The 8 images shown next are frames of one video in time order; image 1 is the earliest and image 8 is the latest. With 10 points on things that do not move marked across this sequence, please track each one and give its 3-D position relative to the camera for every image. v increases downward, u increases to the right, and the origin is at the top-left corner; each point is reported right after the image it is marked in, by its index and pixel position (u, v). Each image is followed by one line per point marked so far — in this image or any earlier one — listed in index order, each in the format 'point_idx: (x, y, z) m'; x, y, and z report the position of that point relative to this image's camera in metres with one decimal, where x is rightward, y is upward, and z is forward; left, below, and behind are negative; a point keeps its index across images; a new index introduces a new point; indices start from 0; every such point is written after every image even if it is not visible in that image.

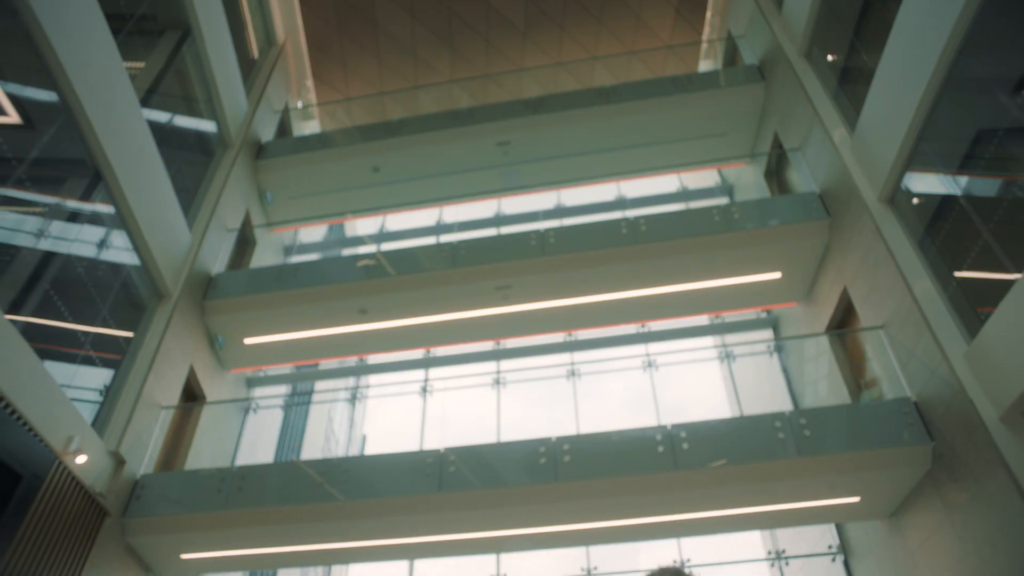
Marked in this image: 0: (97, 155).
0: (-4.1, +1.4, +6.7) m
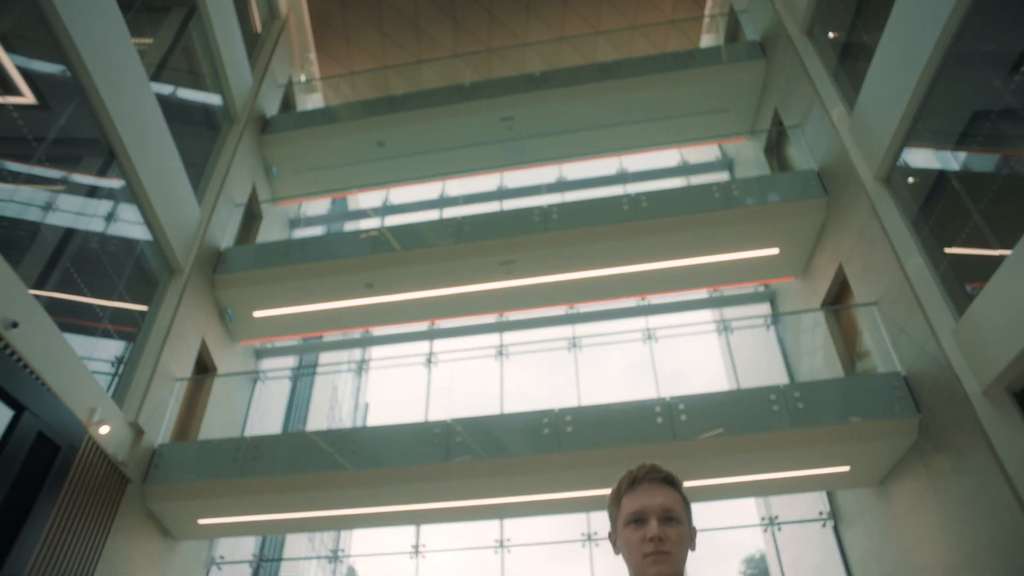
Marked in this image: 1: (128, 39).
0: (-4.1, +1.6, +6.9) m
1: (-4.1, +2.6, +7.2) m
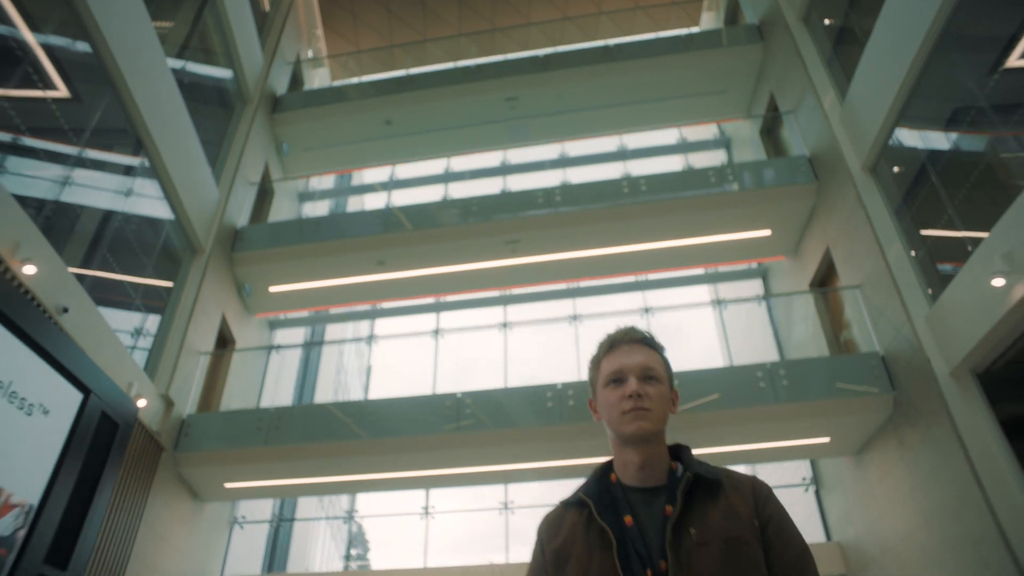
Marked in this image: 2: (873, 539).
0: (-4.0, +1.8, +7.2) m
1: (-4.0, +2.9, +7.5) m
2: (+3.7, -2.6, +7.0) m
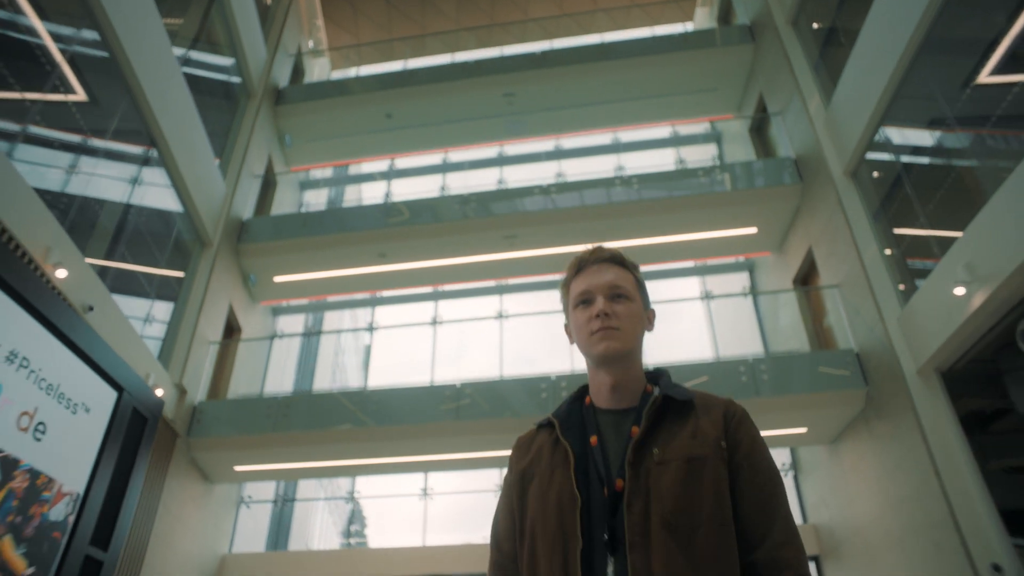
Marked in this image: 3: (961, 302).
0: (-4.0, +1.9, +7.4) m
1: (-4.0, +3.0, +7.7) m
2: (+3.7, -2.6, +7.5) m
3: (+3.6, -0.1, +5.3) m
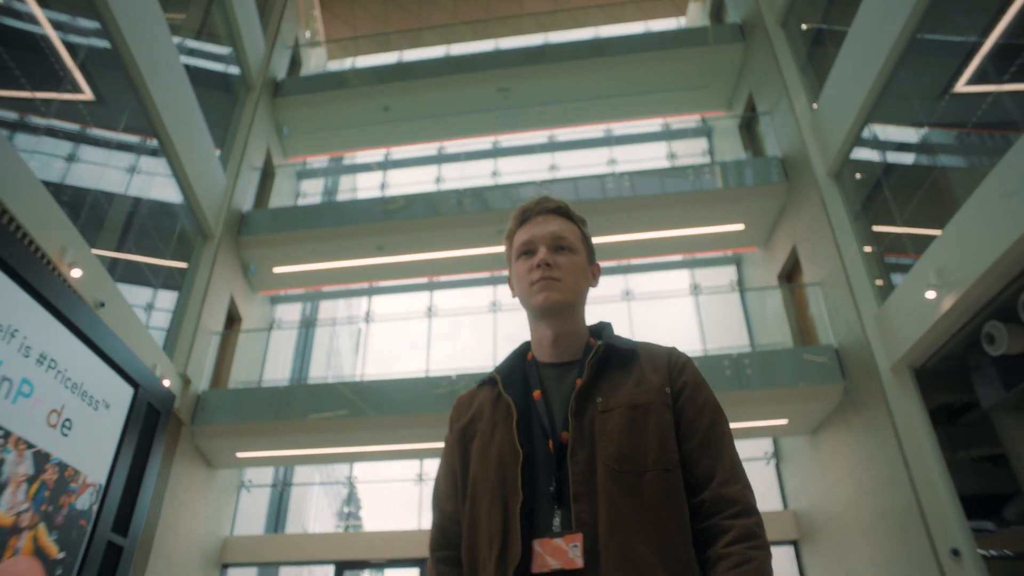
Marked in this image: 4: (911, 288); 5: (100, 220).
0: (-4.1, +2.0, +7.6) m
1: (-4.1, +3.0, +7.8) m
2: (+3.6, -2.6, +7.9) m
3: (+3.5, -0.2, +5.6) m
4: (+3.6, 0.0, +6.0) m
5: (-3.9, +0.6, +6.4) m
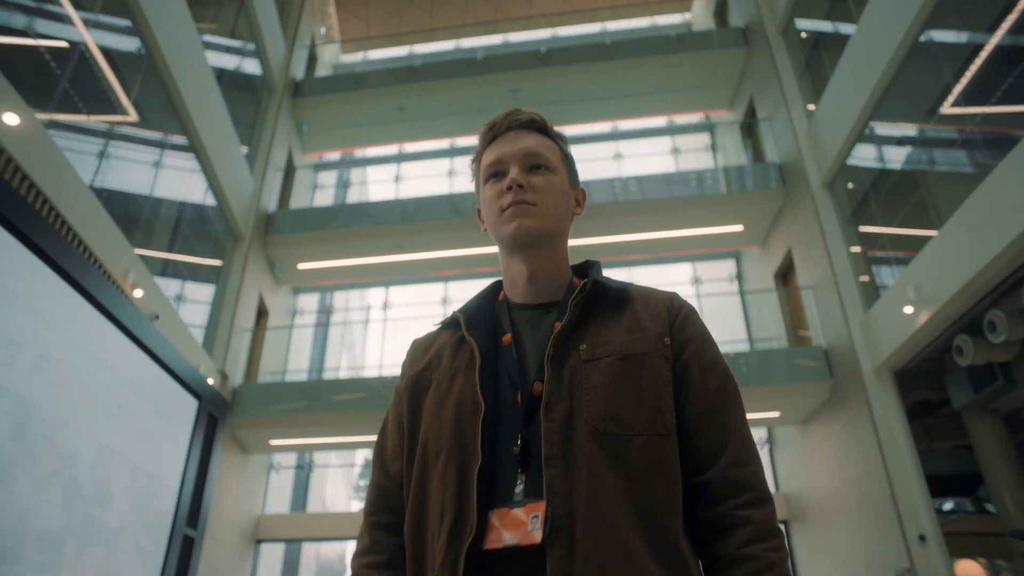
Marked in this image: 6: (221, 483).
0: (-3.9, +1.9, +8.1) m
1: (-3.9, +3.0, +8.3) m
2: (+3.8, -2.6, +8.5) m
3: (+3.7, -0.3, +6.2) m
4: (+3.7, -0.1, +6.5) m
5: (-3.8, +0.5, +6.9) m
6: (-3.8, -2.5, +8.6) m
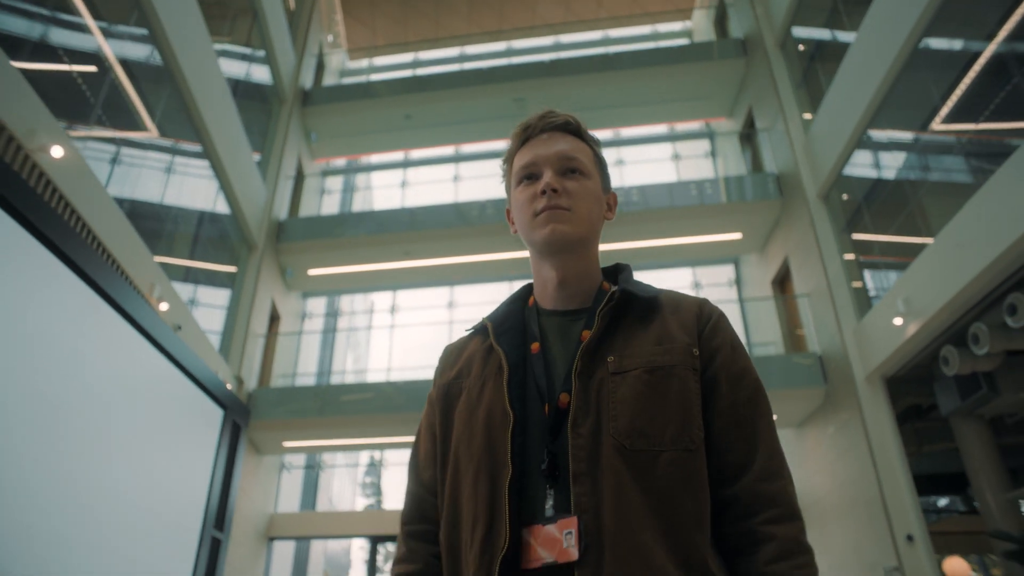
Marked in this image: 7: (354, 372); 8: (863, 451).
0: (-3.9, +1.8, +8.4) m
1: (-3.8, +2.9, +8.6) m
2: (+3.9, -2.7, +8.8) m
3: (+3.7, -0.4, +6.5) m
4: (+3.8, -0.2, +6.8) m
5: (-3.7, +0.4, +7.2) m
6: (-3.7, -2.6, +8.9) m
7: (-2.2, -1.2, +9.5) m
8: (+3.8, -1.7, +7.2) m
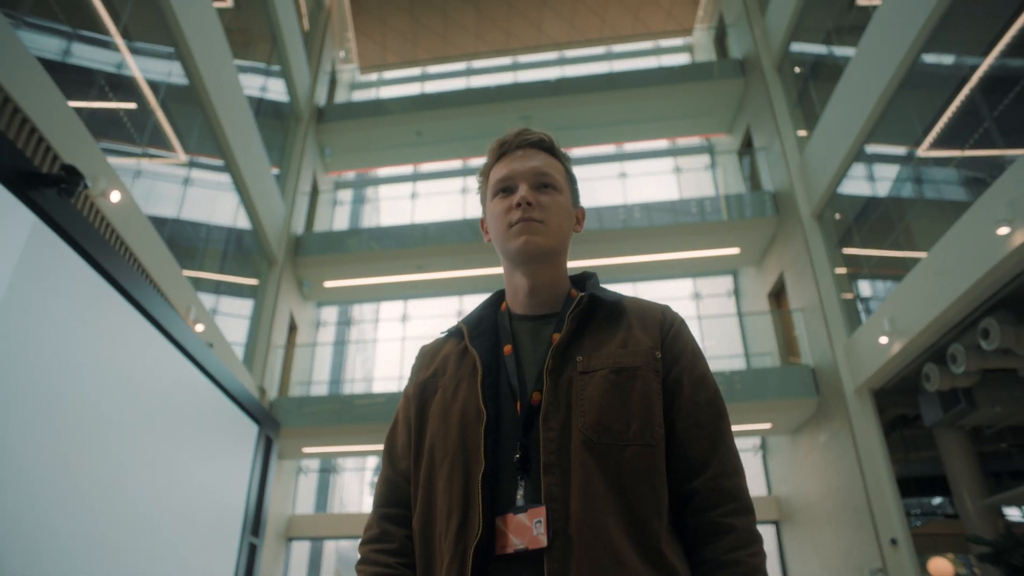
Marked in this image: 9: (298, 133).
0: (-3.7, +1.6, +8.8) m
1: (-3.7, +2.7, +9.0) m
2: (+4.0, -2.9, +9.3) m
3: (+3.9, -0.6, +6.9) m
4: (+3.9, -0.4, +7.3) m
5: (-3.6, +0.2, +7.7) m
6: (-3.6, -2.8, +9.4) m
7: (-2.1, -1.4, +9.9) m
8: (+3.9, -1.9, +7.6) m
9: (-3.7, +2.7, +11.6) m
